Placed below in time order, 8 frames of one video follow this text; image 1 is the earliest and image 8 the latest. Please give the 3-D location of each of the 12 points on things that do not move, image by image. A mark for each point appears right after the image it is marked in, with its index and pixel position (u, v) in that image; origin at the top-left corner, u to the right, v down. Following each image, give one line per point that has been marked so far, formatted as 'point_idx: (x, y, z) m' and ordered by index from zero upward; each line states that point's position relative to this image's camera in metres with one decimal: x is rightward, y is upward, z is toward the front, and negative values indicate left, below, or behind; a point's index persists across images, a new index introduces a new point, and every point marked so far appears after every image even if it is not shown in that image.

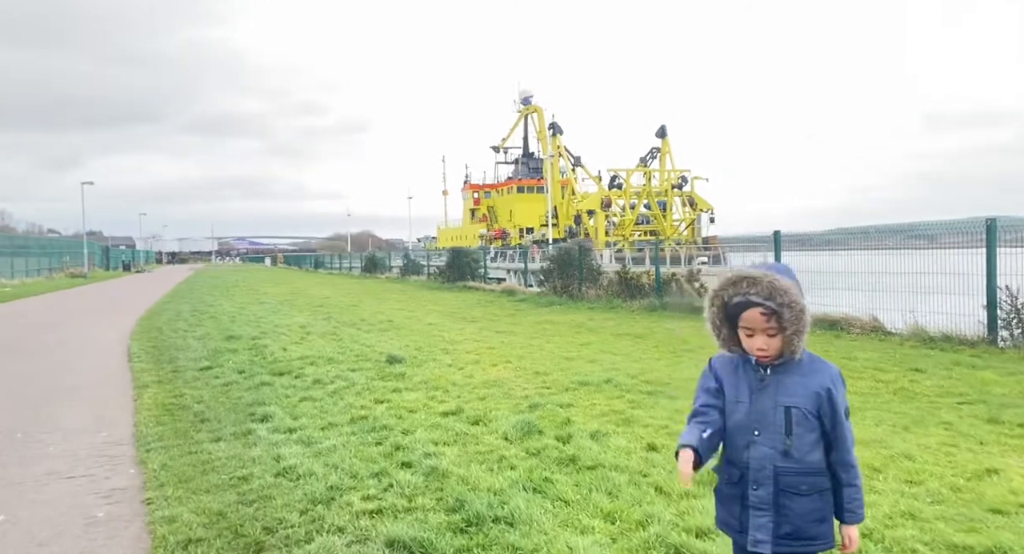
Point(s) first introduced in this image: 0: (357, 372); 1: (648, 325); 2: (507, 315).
0: (-1.7, -1.0, +7.3) m
1: (+2.0, -0.8, +10.1) m
2: (0.0, -0.8, +13.9) m
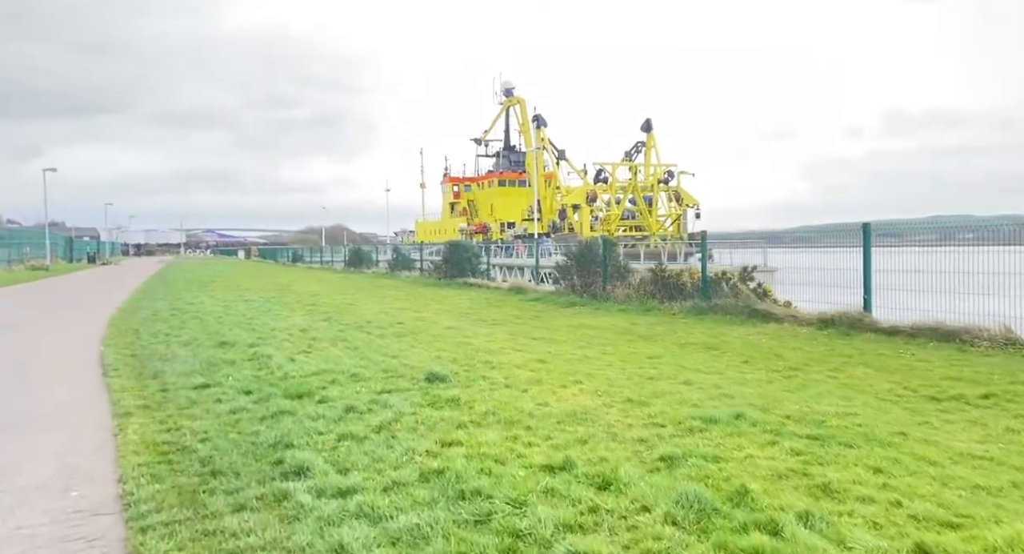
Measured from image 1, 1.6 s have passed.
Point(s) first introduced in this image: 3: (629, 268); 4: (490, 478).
0: (-1.0, -1.0, +5.9) m
1: (+2.6, -0.8, +8.9) m
2: (+0.4, -0.7, +12.6) m
3: (+2.5, +0.2, +14.1) m
4: (-0.1, -1.1, +3.7) m
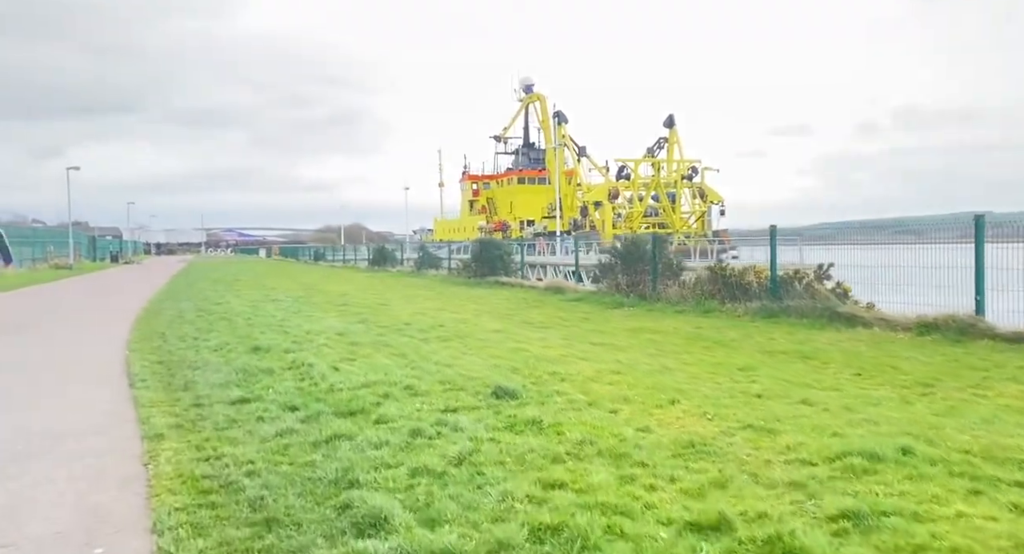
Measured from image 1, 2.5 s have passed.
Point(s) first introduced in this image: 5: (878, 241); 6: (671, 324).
0: (-0.3, -1.0, +5.1) m
1: (+3.3, -0.8, +8.0) m
2: (+1.2, -0.7, +11.8) m
3: (+3.3, +0.2, +13.2) m
4: (+0.5, -1.1, +2.9) m
5: (+5.1, +0.5, +9.6) m
6: (+2.4, -0.7, +10.4) m
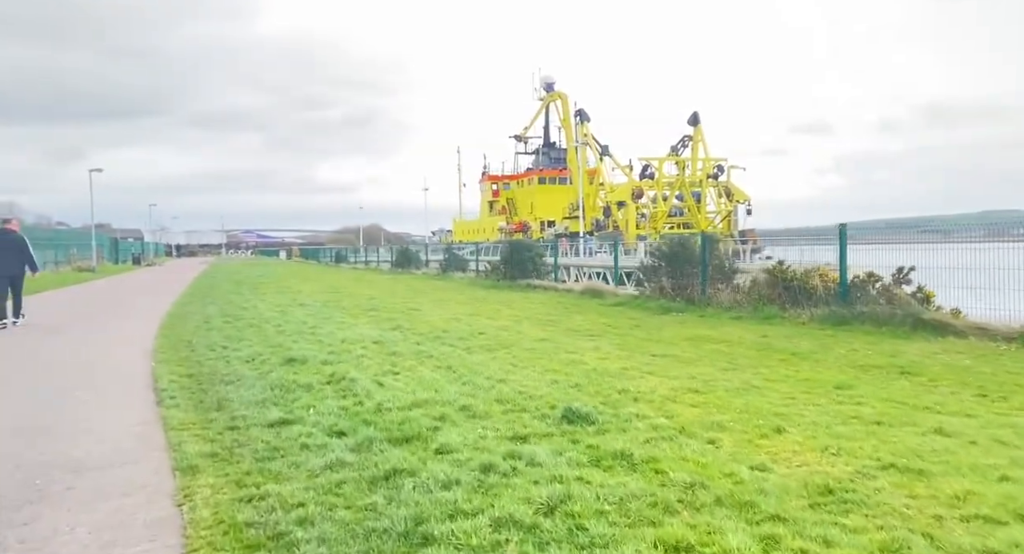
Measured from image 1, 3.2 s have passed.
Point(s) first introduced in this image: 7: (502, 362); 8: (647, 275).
0: (+0.2, -1.1, +4.4) m
1: (+3.9, -0.8, +7.2) m
2: (+1.9, -0.8, +11.0) m
3: (+4.1, +0.2, +12.4) m
4: (+1.0, -1.2, +2.2) m
5: (+5.8, +0.5, +8.8) m
6: (+3.1, -0.8, +9.7) m
7: (-0.1, -1.0, +8.0) m
8: (+2.9, +0.1, +14.7) m
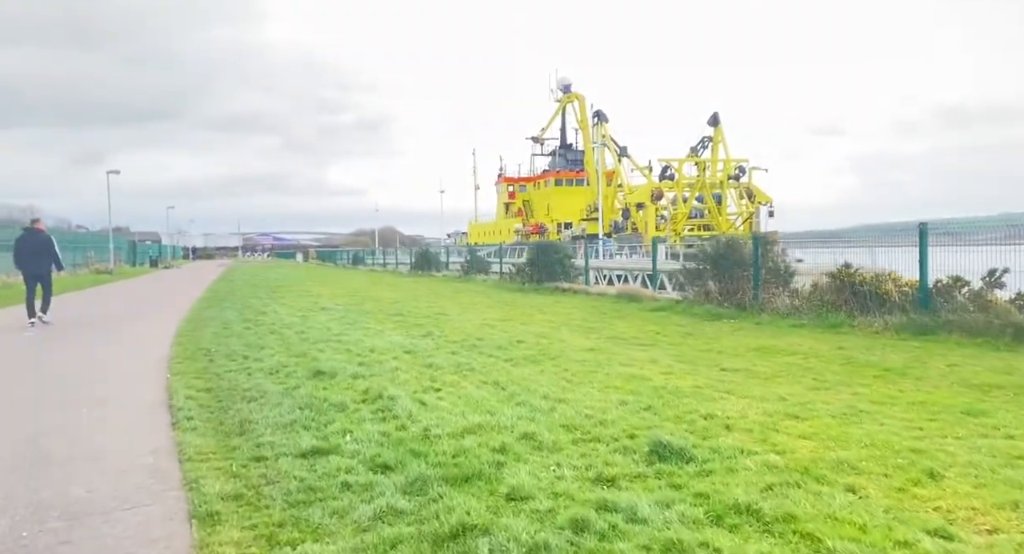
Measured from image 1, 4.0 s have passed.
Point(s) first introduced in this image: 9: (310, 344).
0: (+0.7, -1.2, +3.6) m
1: (+4.5, -0.9, +6.3) m
2: (+2.5, -0.9, +10.2) m
3: (+4.7, +0.1, +11.5) m
4: (+1.4, -1.2, +1.3) m
5: (+6.3, +0.4, +7.9) m
6: (+3.7, -0.8, +8.8) m
7: (+0.4, -1.1, +7.2) m
8: (+3.6, 0.0, +13.8) m
9: (-3.1, -1.0, +10.5) m
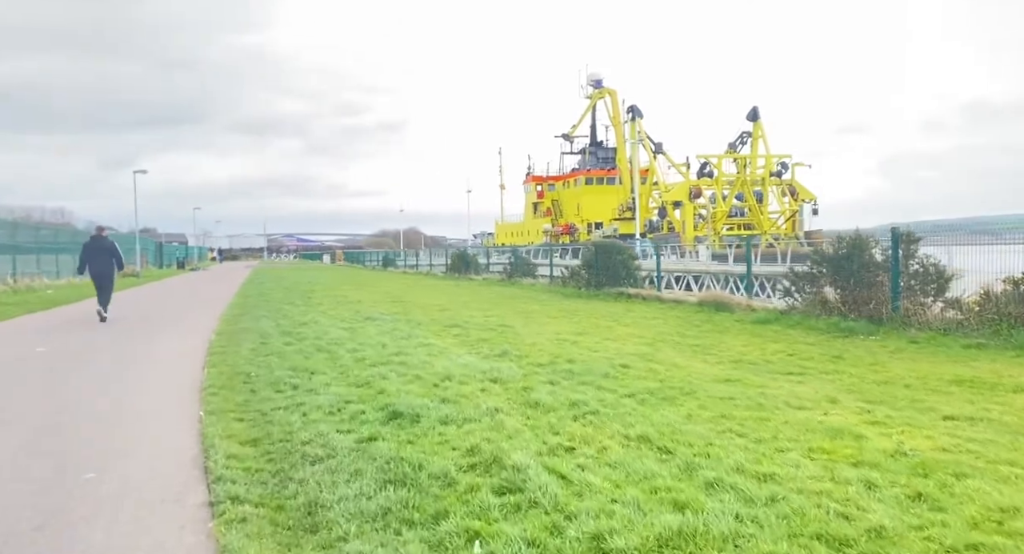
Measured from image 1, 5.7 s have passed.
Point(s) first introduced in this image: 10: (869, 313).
0: (+1.7, -1.3, +1.7) m
1: (+5.6, -1.0, +4.3) m
2: (+3.8, -1.0, +8.2) m
3: (+6.0, 0.0, +9.5) m
4: (+2.3, -1.3, -0.6) m
5: (+7.5, +0.3, +5.8) m
6: (+4.9, -0.9, +6.8) m
7: (+1.6, -1.2, +5.3) m
8: (+5.0, -0.1, +11.8) m
9: (-1.8, -1.2, +8.7) m
10: (+5.4, -0.5, +10.3) m
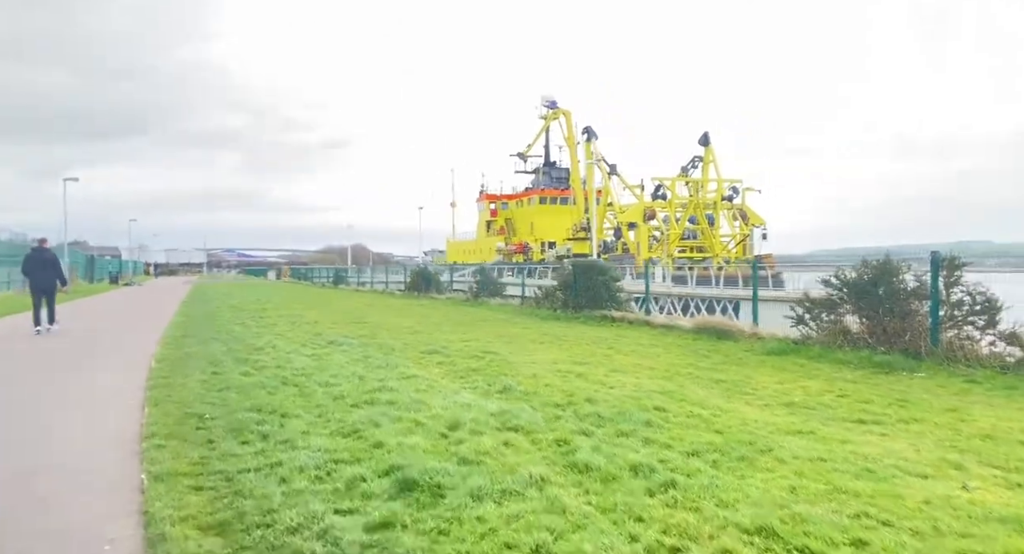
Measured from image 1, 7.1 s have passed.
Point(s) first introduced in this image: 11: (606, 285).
0: (+2.4, -1.4, +0.5) m
1: (+6.1, -1.2, +3.3) m
2: (+4.0, -1.3, +7.1) m
3: (+6.1, -0.4, +8.6) m
4: (+3.2, -1.4, -1.7) m
5: (+7.9, 0.0, +5.0) m
6: (+5.2, -1.3, +5.8) m
7: (+2.0, -1.4, +4.0) m
8: (+4.9, -0.6, +10.8) m
9: (-1.7, -1.4, +7.2) m
10: (+5.4, -1.0, +9.3) m
11: (+2.6, -0.2, +19.0) m
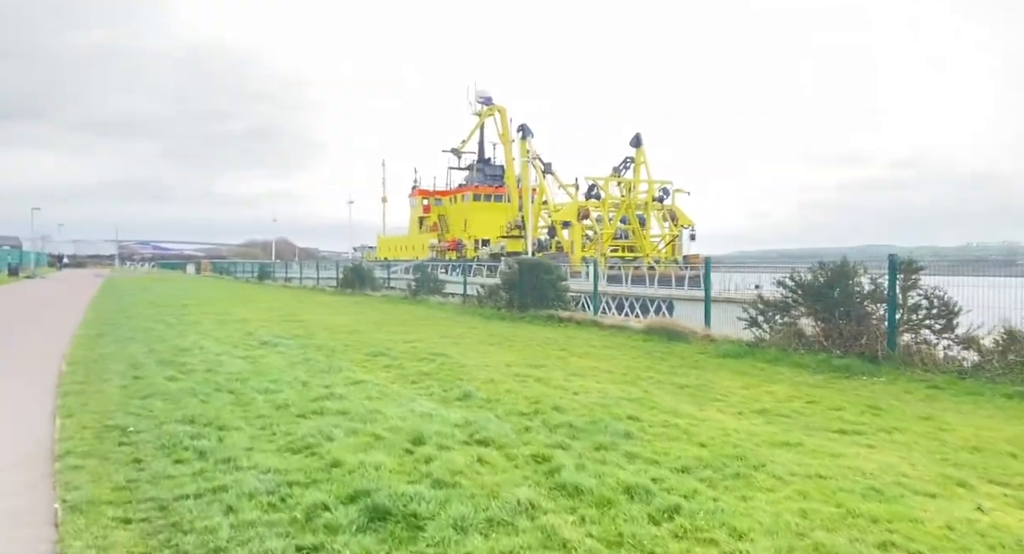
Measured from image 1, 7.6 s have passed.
0: (+2.7, -1.5, +0.2) m
1: (+6.1, -1.3, +3.4) m
2: (+3.6, -1.4, +7.0) m
3: (+5.6, -0.5, +8.7) m
4: (+3.7, -1.5, -1.9) m
5: (+7.8, -0.1, +5.3) m
6: (+5.0, -1.3, +5.8) m
7: (+2.0, -1.4, +3.7) m
8: (+4.2, -0.6, +10.8) m
9: (-2.0, -1.4, +6.5) m
10: (+4.8, -1.0, +9.3) m
11: (+1.1, -0.2, +18.6) m
